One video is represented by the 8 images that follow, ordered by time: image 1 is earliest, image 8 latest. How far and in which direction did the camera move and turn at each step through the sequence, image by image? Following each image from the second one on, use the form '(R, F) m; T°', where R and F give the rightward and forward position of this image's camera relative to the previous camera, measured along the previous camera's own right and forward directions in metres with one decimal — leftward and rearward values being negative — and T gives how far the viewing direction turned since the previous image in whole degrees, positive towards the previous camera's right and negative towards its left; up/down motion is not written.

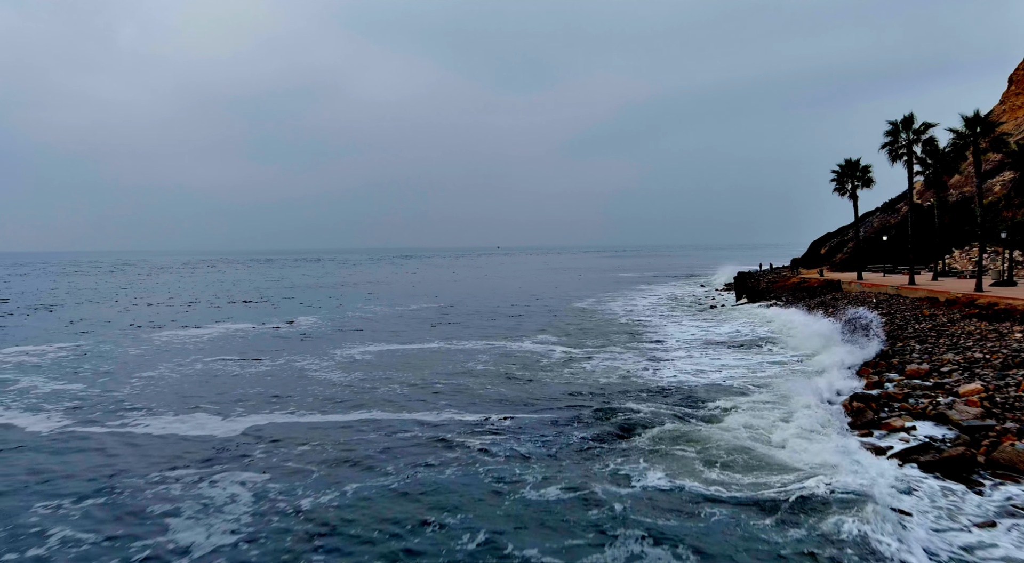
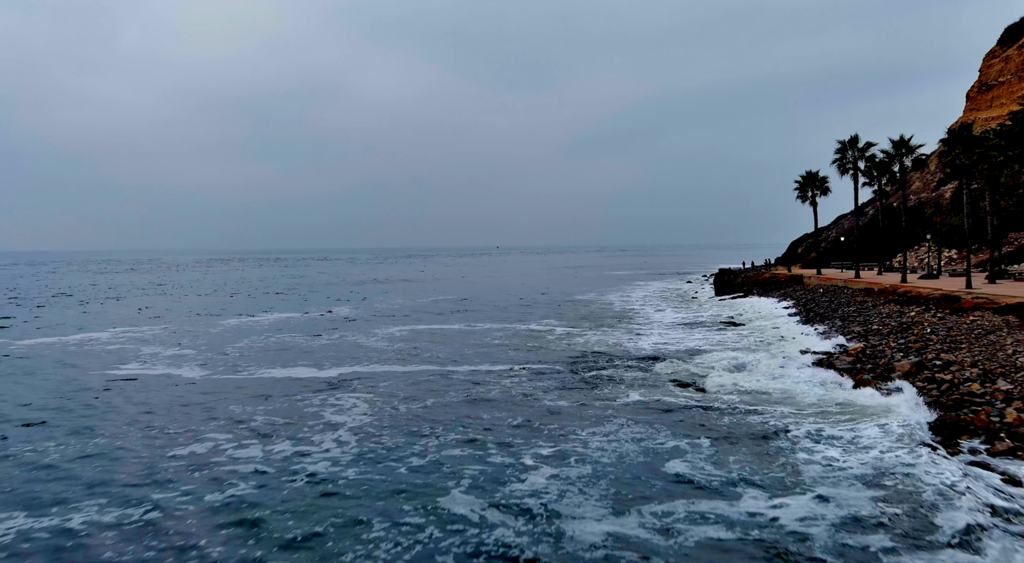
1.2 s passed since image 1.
(-0.6, -7.7) m; 0°
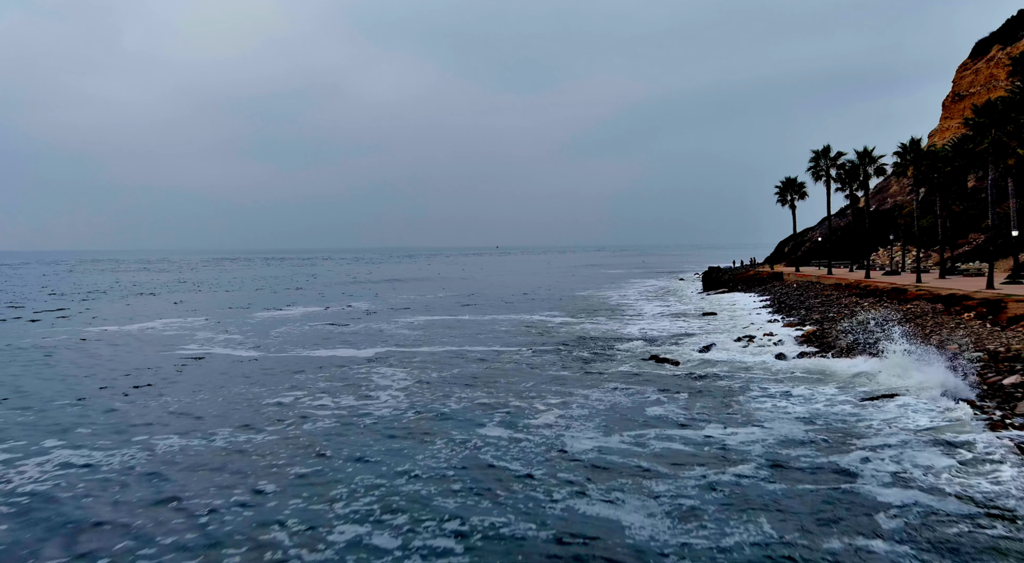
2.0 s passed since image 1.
(-0.4, -5.0) m; 0°
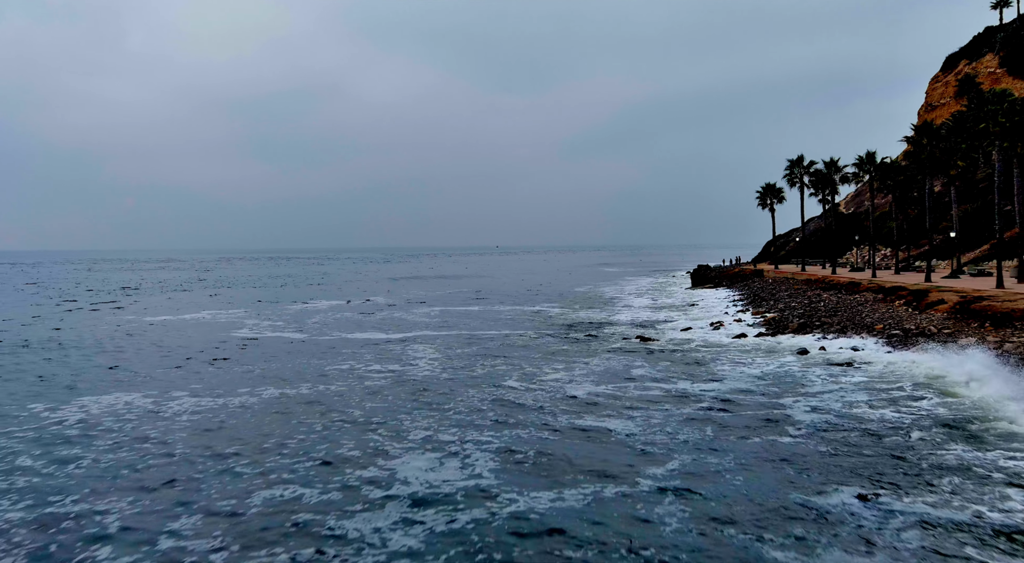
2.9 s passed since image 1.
(-0.4, -5.8) m; 0°
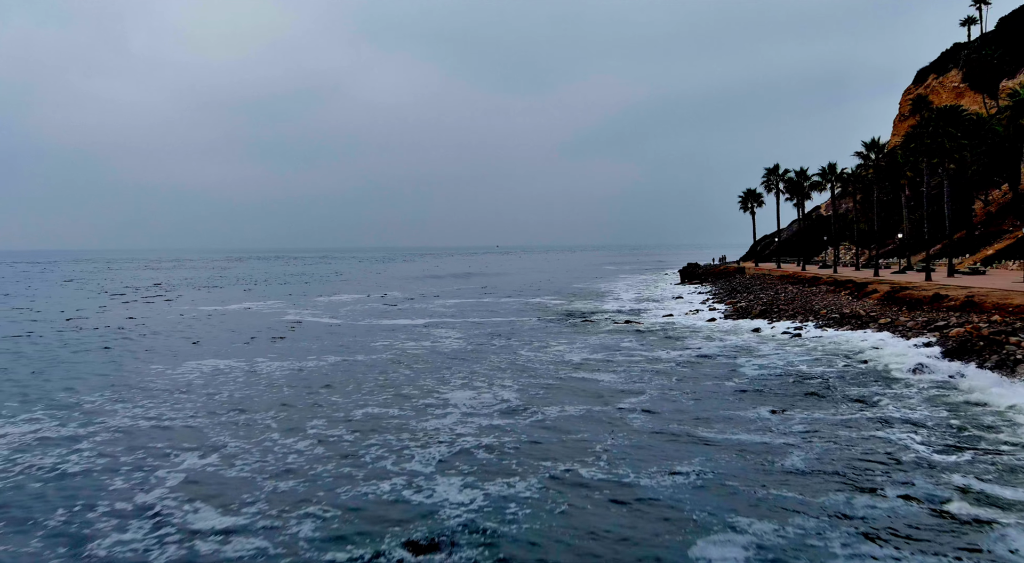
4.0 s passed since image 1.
(-0.5, -6.5) m; 0°
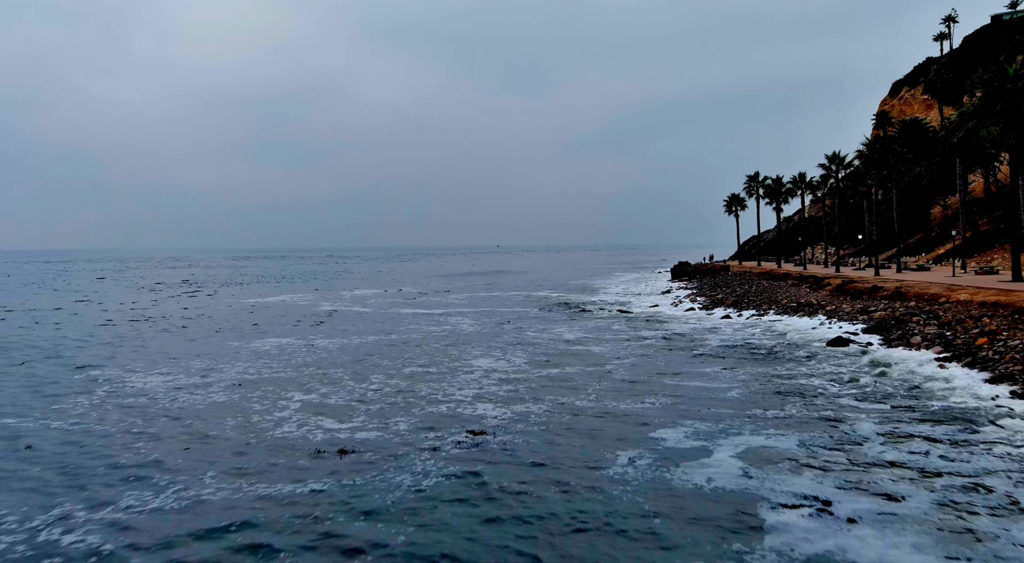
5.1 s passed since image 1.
(-0.4, -6.4) m; 0°
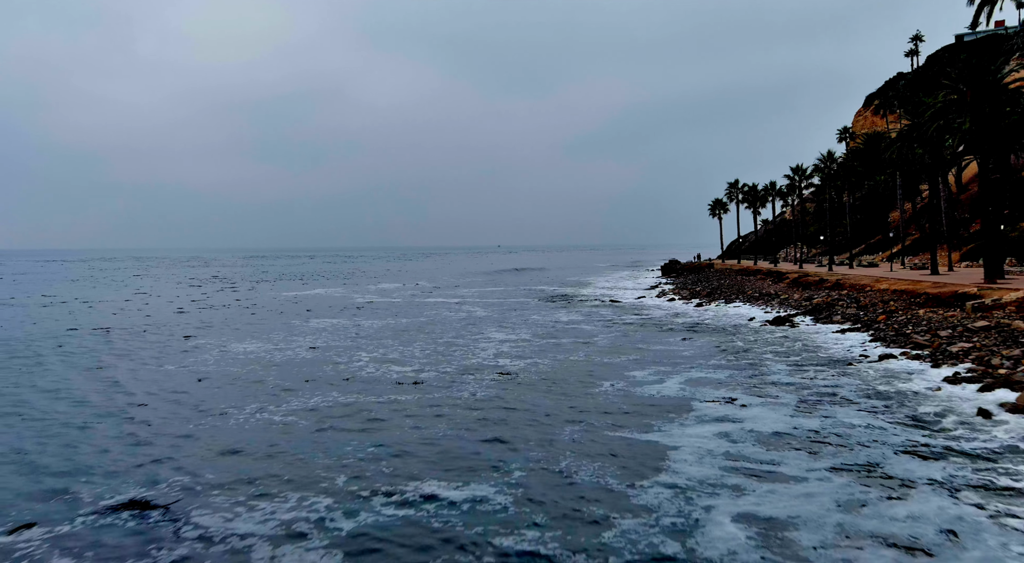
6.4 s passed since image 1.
(-0.5, -7.9) m; 0°
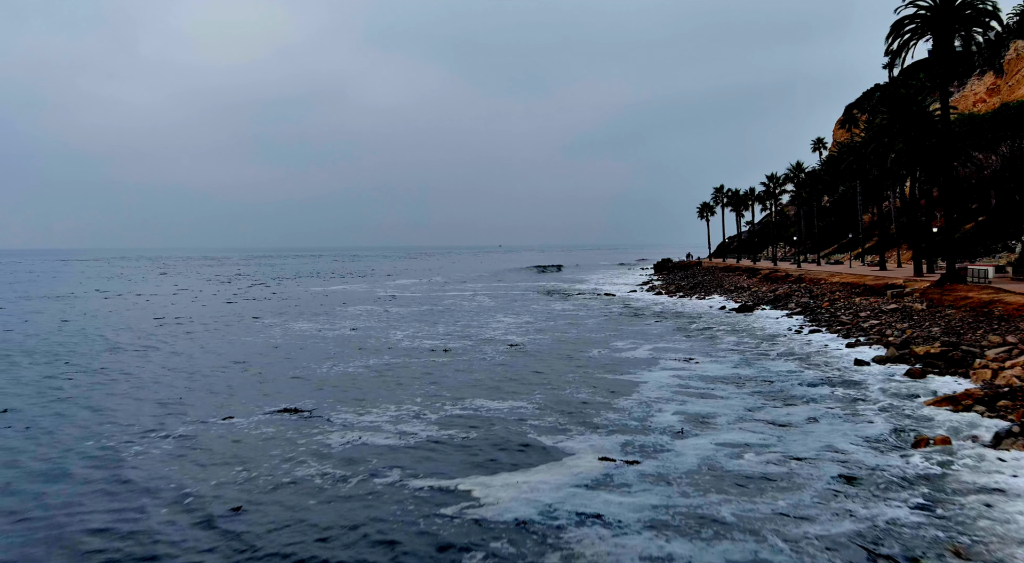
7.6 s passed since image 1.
(-0.4, -6.9) m; 0°
